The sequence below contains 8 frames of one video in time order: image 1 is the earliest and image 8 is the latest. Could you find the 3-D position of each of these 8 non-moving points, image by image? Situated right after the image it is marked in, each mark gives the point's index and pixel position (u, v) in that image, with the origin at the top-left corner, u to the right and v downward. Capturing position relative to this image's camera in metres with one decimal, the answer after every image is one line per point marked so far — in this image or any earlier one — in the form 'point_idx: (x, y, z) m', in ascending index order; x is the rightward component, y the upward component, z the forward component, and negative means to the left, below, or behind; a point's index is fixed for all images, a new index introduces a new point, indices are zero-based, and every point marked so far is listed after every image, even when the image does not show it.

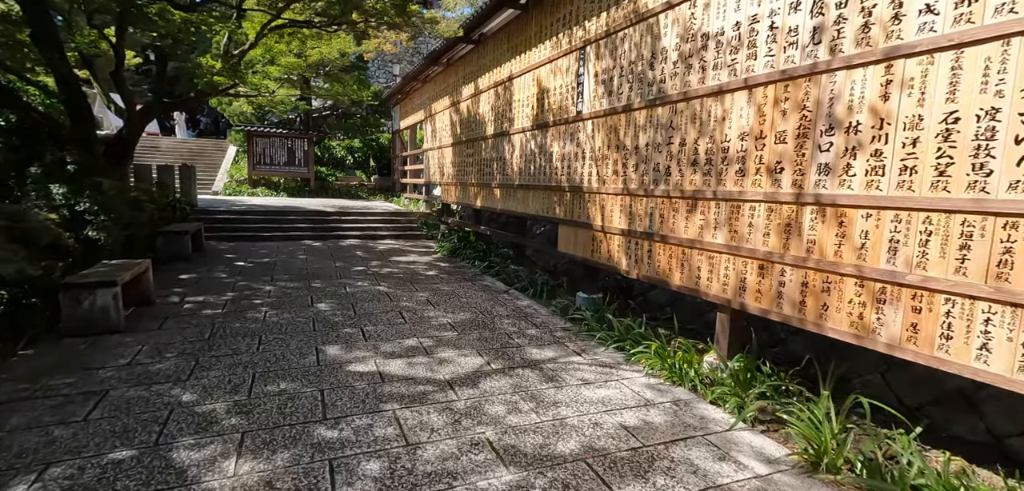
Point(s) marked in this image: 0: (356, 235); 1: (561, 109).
0: (-2.7, +0.2, +8.8) m
1: (+0.5, +1.4, +5.2) m
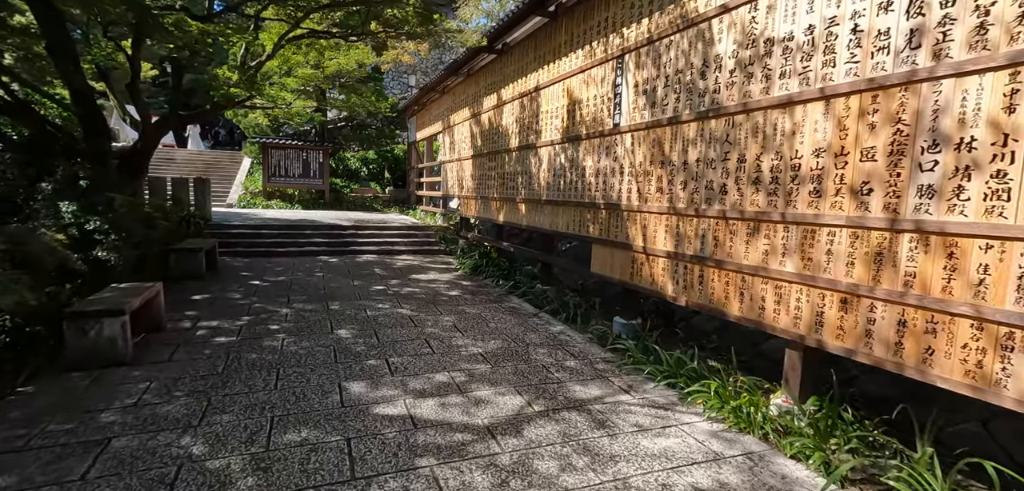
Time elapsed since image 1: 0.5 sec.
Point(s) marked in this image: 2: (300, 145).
0: (-2.4, -0.1, +8.6) m
1: (+0.8, +1.2, +4.9) m
2: (-5.8, +2.7, +13.8) m
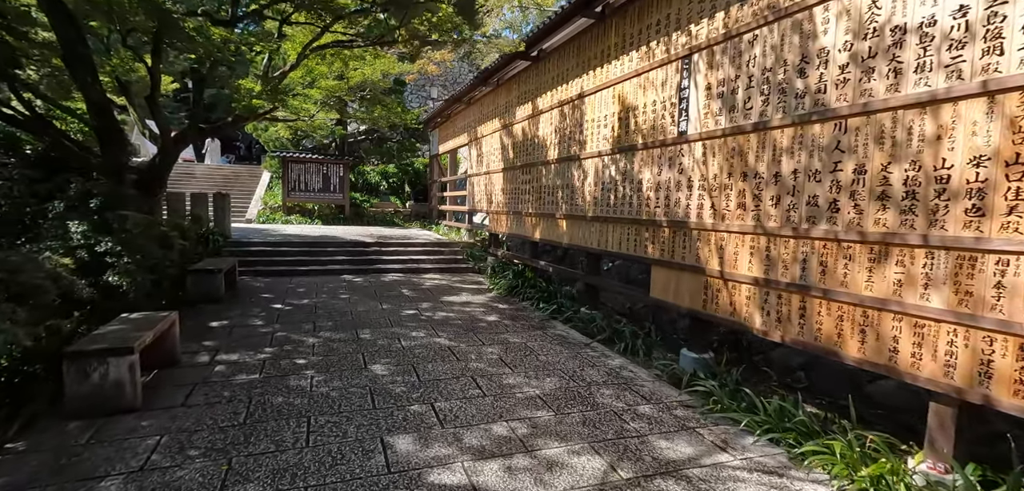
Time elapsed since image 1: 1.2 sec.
0: (-1.8, -0.4, +8.1) m
1: (+1.2, +1.0, +4.4) m
2: (-5.1, +2.3, +13.5) m
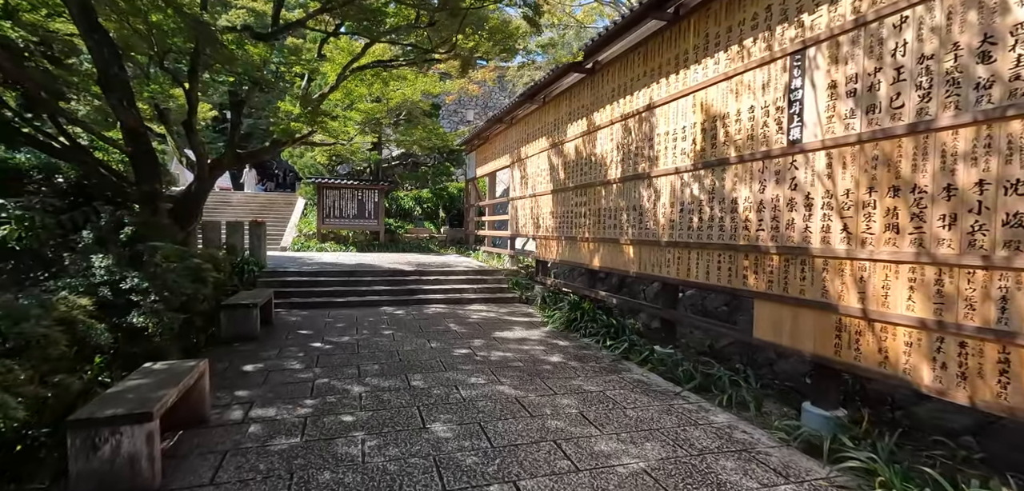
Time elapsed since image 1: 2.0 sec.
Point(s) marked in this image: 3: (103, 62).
0: (-1.1, -0.8, +7.5) m
1: (+1.8, +0.8, +3.7) m
2: (-4.1, +1.6, +13.2) m
3: (-4.4, +2.0, +5.5) m
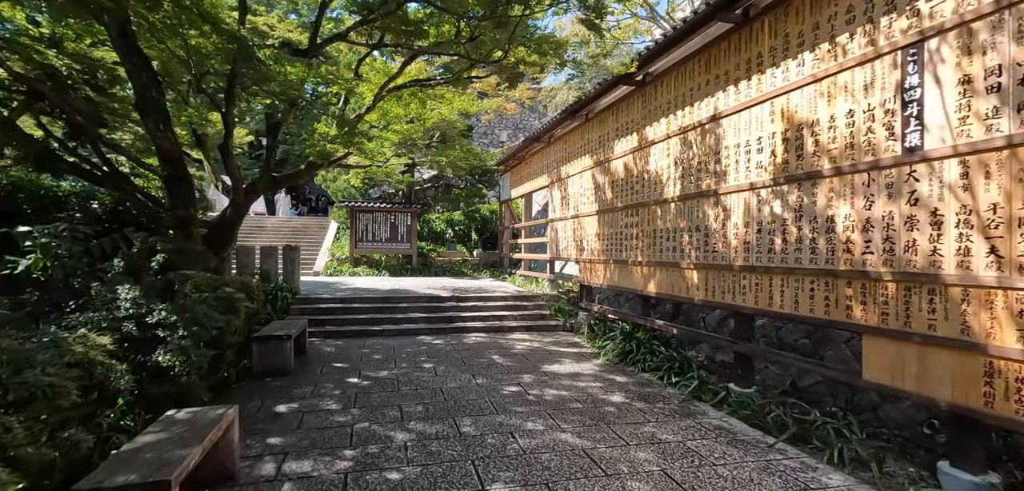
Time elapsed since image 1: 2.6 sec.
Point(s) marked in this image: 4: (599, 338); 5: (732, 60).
0: (-0.4, -1.1, +7.1) m
1: (+2.2, +0.6, +3.2) m
2: (-3.2, +1.0, +13.0) m
3: (-3.9, +1.7, +5.4) m
4: (+1.1, -1.2, +6.4) m
5: (+1.9, +1.6, +4.4) m
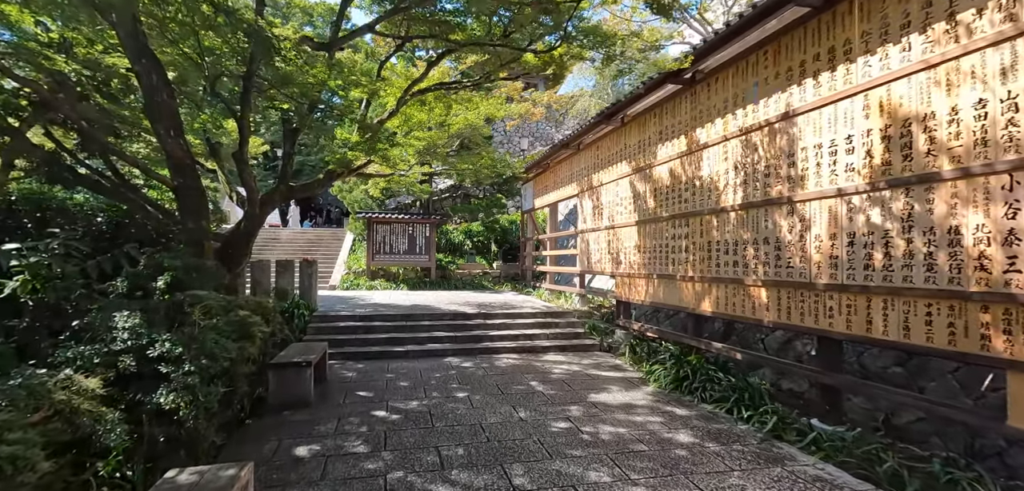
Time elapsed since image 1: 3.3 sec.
0: (0.0, -1.3, +6.6) m
1: (+2.5, +0.5, +2.7) m
2: (-2.6, +0.7, +12.6) m
3: (-3.6, +1.5, +5.0) m
4: (+1.5, -1.3, +5.8) m
5: (+2.3, +1.5, +3.9) m
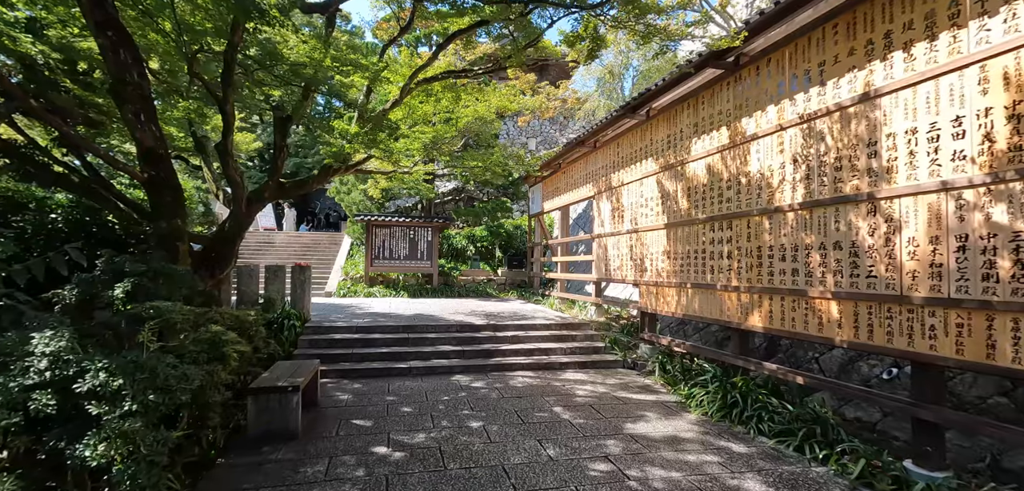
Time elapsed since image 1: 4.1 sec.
0: (+0.2, -1.4, +5.9) m
1: (+2.7, +0.5, +2.0) m
2: (-2.5, +0.5, +12.0) m
3: (-3.4, +1.5, +4.3) m
4: (+1.7, -1.4, +5.1) m
5: (+2.5, +1.5, +3.2) m
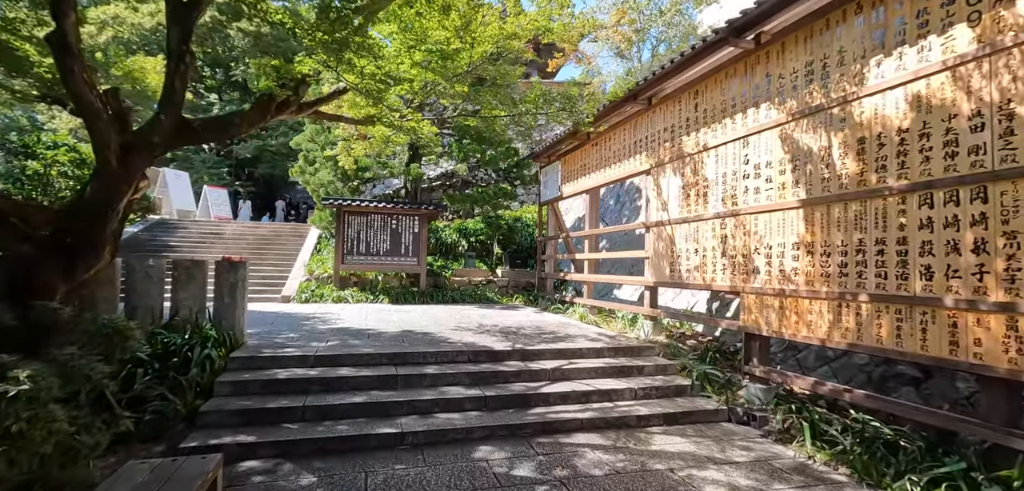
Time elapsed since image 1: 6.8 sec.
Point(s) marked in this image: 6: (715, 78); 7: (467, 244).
0: (+0.5, -1.3, +3.7) m
1: (+3.3, +0.6, 0.0) m
2: (-2.3, +0.7, +9.6) m
3: (-2.9, +1.7, +2.0) m
4: (+2.1, -1.3, +3.0) m
5: (+3.0, +1.6, +1.2) m
6: (+2.0, +1.6, +4.8) m
7: (-1.0, 0.0, +11.6) m
